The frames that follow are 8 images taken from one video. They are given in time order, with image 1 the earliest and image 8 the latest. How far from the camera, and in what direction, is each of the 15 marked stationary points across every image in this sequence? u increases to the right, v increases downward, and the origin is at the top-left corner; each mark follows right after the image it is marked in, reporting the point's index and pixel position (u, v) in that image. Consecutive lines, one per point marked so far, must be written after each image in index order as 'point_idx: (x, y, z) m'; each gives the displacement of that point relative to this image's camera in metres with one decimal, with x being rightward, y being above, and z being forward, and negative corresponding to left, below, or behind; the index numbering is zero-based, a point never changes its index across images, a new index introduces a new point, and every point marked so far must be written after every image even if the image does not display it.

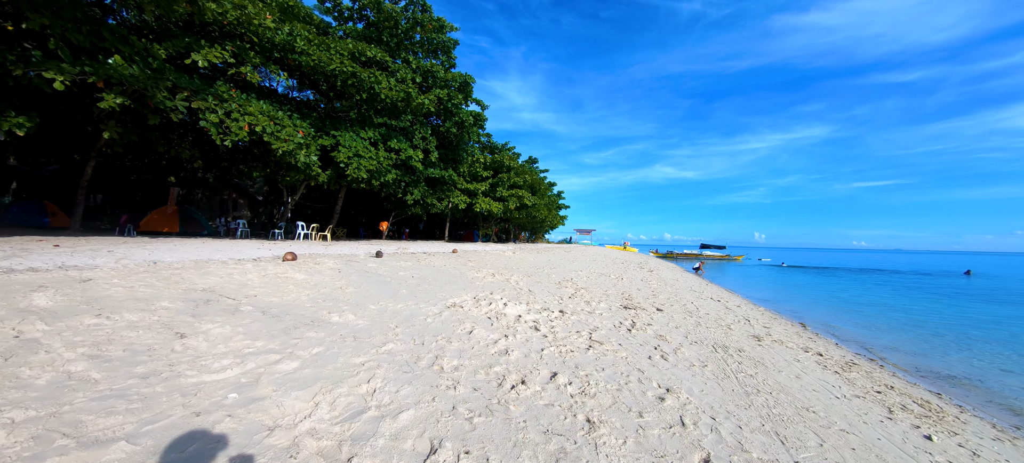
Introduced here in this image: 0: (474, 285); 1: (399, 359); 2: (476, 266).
0: (-0.9, -1.2, +7.5) m
1: (-1.2, -1.3, +3.5) m
2: (-1.2, -1.1, +10.4) m
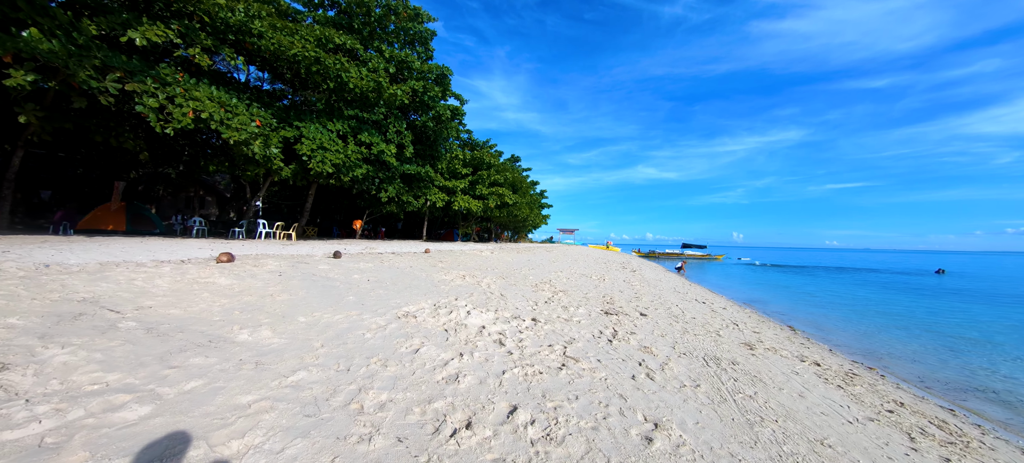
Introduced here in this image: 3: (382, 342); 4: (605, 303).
0: (-1.5, -1.2, +6.6) m
1: (-1.6, -1.3, +2.7) m
2: (-1.9, -1.0, +9.6) m
3: (-1.5, -1.3, +3.8) m
4: (+2.1, -1.6, +7.6) m
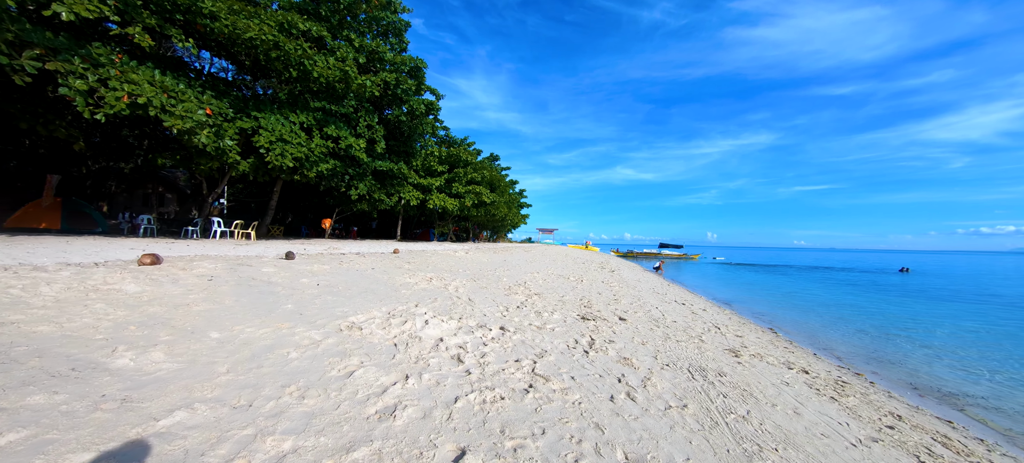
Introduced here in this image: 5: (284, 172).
0: (-2.0, -1.1, +5.9) m
1: (-2.0, -1.3, +2.0) m
2: (-2.6, -1.0, +8.8) m
3: (-1.9, -1.2, +3.1) m
4: (+1.5, -1.6, +7.1) m
5: (-10.3, +2.7, +15.1) m
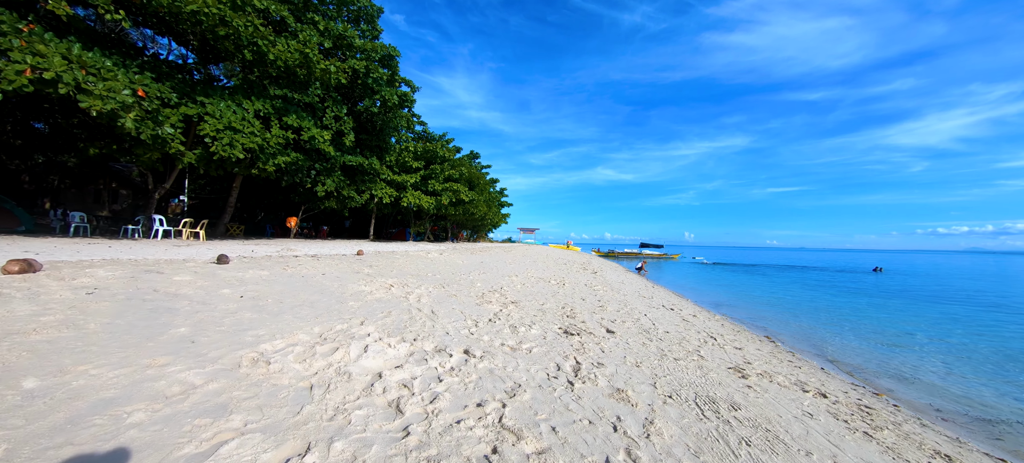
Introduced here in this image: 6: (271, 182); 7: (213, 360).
0: (-2.5, -1.1, +4.9) m
1: (-2.2, -1.3, +0.9) m
2: (-3.2, -1.0, +7.7) m
3: (-2.2, -1.2, +2.0) m
4: (+1.0, -1.6, +6.2) m
5: (-11.2, +2.7, +13.6) m
6: (-14.0, +2.9, +19.5) m
7: (-2.7, -1.1, +3.0) m
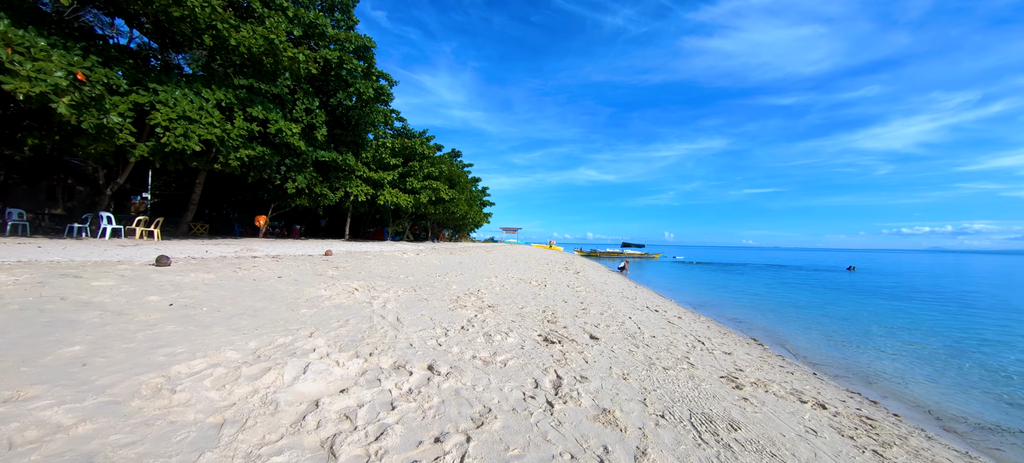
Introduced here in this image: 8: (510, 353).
0: (-2.8, -1.1, +4.2) m
1: (-2.3, -1.2, +0.3) m
2: (-3.7, -0.9, +7.0) m
3: (-2.4, -1.2, +1.4) m
4: (+0.6, -1.6, +5.7) m
5: (-11.9, +2.7, +12.6) m
6: (-15.0, +2.9, +18.3) m
7: (-2.9, -1.1, +2.4) m
8: (0.0, -1.5, +4.1) m
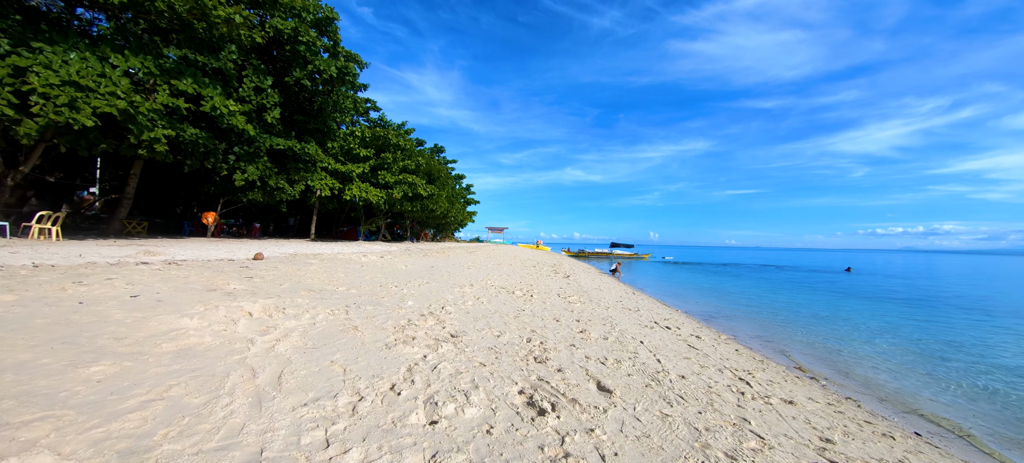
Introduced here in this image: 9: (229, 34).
0: (-3.1, -1.0, +2.2) m
1: (-2.5, -1.2, -1.7) m
2: (-4.1, -0.9, +5.0) m
3: (-2.5, -1.2, -0.6) m
4: (+0.2, -1.5, +3.9) m
5: (-12.5, +2.8, +10.2) m
6: (-15.8, +3.0, +15.8) m
7: (-3.1, -1.1, +0.4) m
8: (-0.3, -1.5, +2.2) m
9: (-10.3, +7.2, +12.3) m
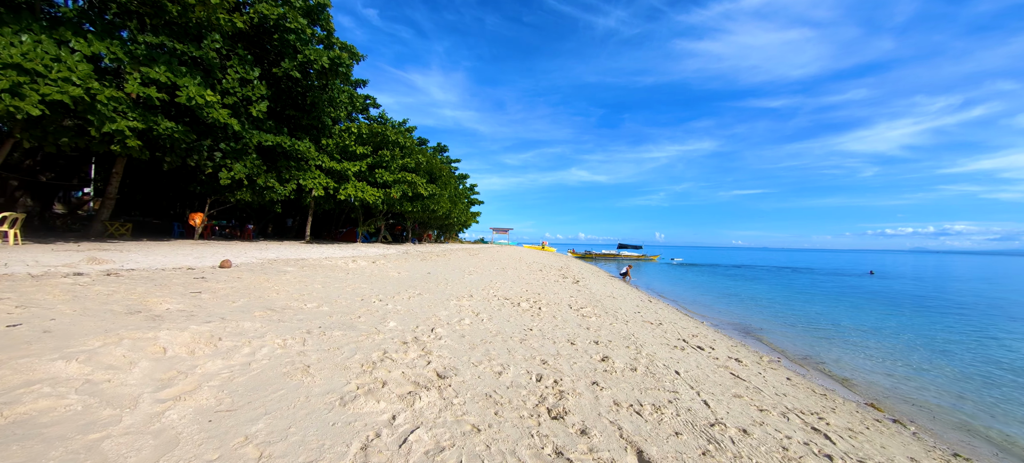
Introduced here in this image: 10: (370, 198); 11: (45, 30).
0: (-3.1, -1.1, +1.2) m
1: (-2.5, -1.2, -2.8) m
2: (-4.0, -1.0, +3.9) m
3: (-2.6, -1.2, -1.6) m
4: (+0.3, -1.6, +2.8) m
5: (-12.4, +2.7, +9.2) m
6: (-15.6, +2.9, +14.9) m
7: (-3.1, -1.1, -0.7) m
8: (-0.3, -1.5, +1.1) m
9: (-10.2, +7.1, +11.3) m
10: (-8.2, +2.0, +19.6) m
11: (-12.1, +5.1, +8.8) m
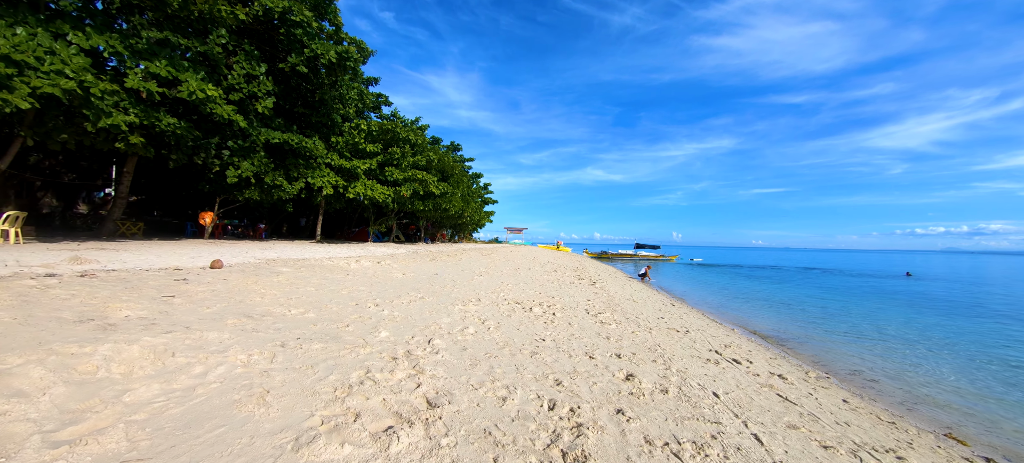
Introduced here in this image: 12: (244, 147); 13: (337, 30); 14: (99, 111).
0: (-3.1, -1.1, +0.6) m
1: (-2.7, -1.2, -3.3) m
2: (-4.0, -0.9, +3.5) m
3: (-2.7, -1.2, -2.2) m
4: (+0.3, -1.6, +2.1) m
5: (-12.1, +2.7, +9.1) m
6: (-15.1, +2.9, +14.8) m
7: (-3.2, -1.1, -1.2) m
8: (-0.3, -1.5, +0.5) m
9: (-9.8, +7.2, +11.1) m
10: (-7.5, +2.0, +19.2) m
11: (-11.8, +5.1, +8.7) m
12: (-10.8, +3.4, +13.3) m
13: (-8.0, +9.2, +15.5) m
14: (-10.2, +3.0, +8.4) m
